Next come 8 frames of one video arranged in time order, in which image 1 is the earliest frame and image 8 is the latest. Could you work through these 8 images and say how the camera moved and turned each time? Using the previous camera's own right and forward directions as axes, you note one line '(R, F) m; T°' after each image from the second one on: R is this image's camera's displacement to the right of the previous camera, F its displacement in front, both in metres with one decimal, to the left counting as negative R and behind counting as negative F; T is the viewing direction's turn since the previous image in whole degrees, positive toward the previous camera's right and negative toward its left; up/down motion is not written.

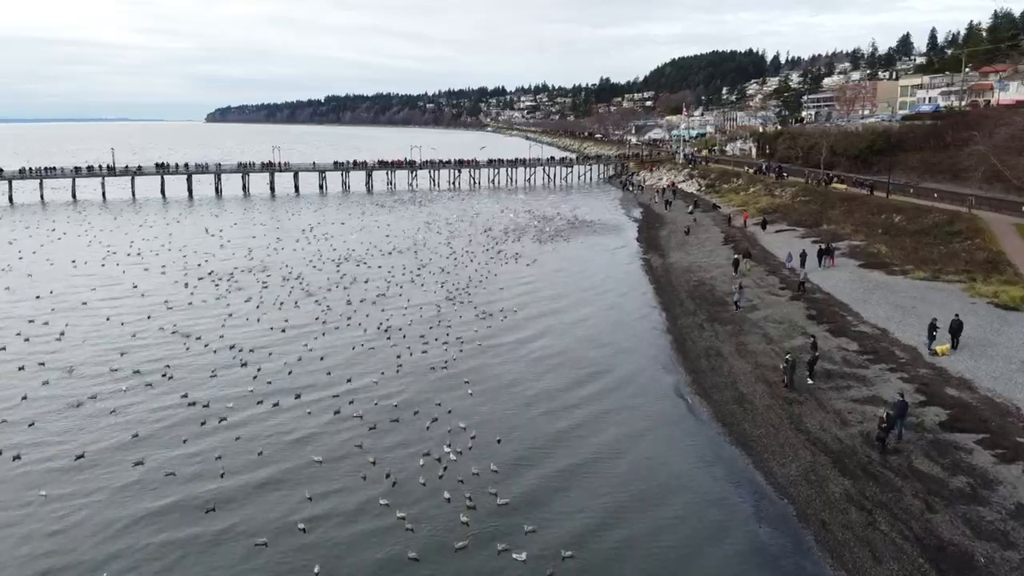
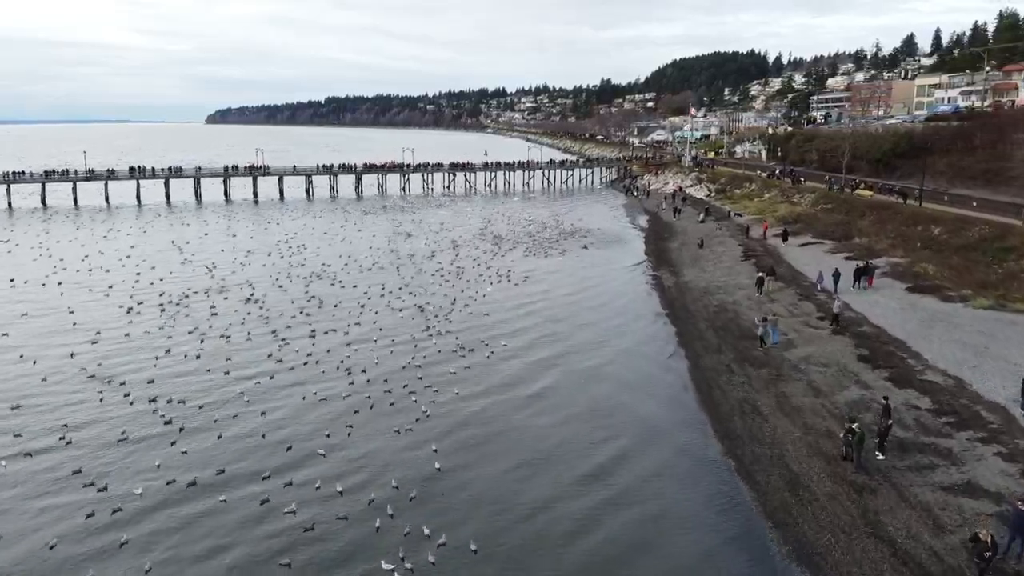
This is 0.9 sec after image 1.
(+0.3, +4.2) m; 0°
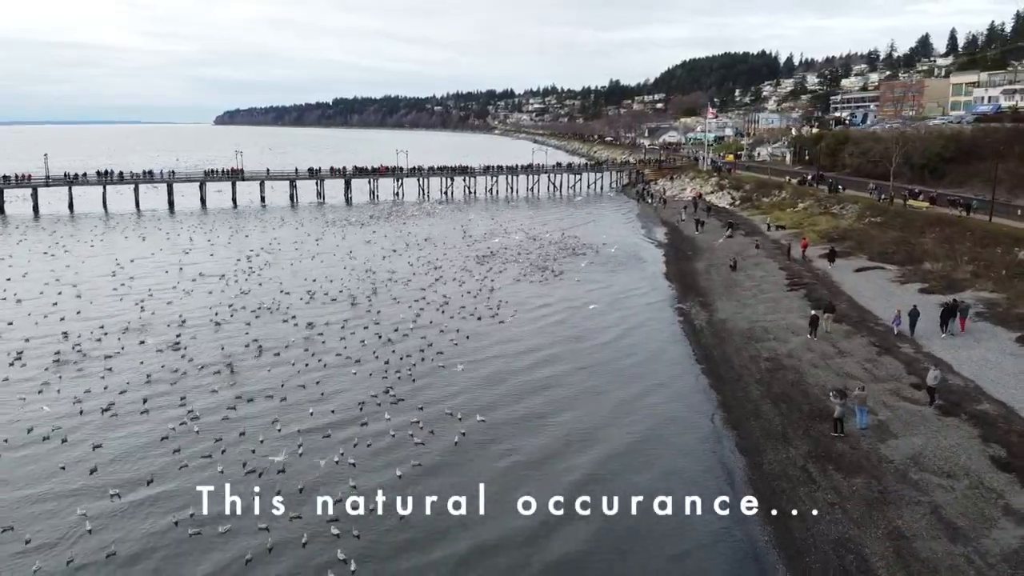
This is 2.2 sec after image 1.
(+0.4, +6.1) m; -1°
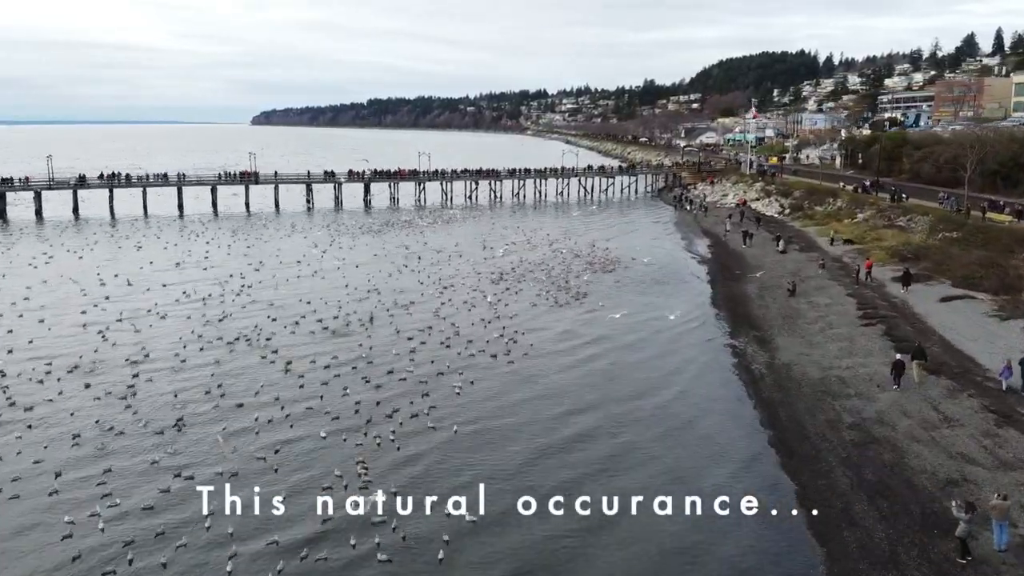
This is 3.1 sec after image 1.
(+0.3, +4.1) m; -2°
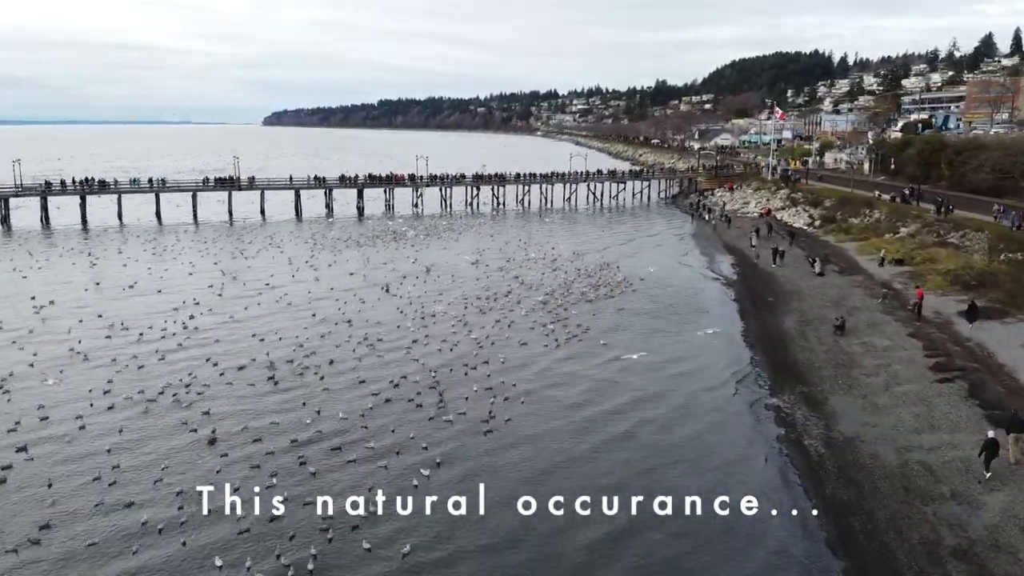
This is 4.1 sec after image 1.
(+0.5, +4.5) m; -1°
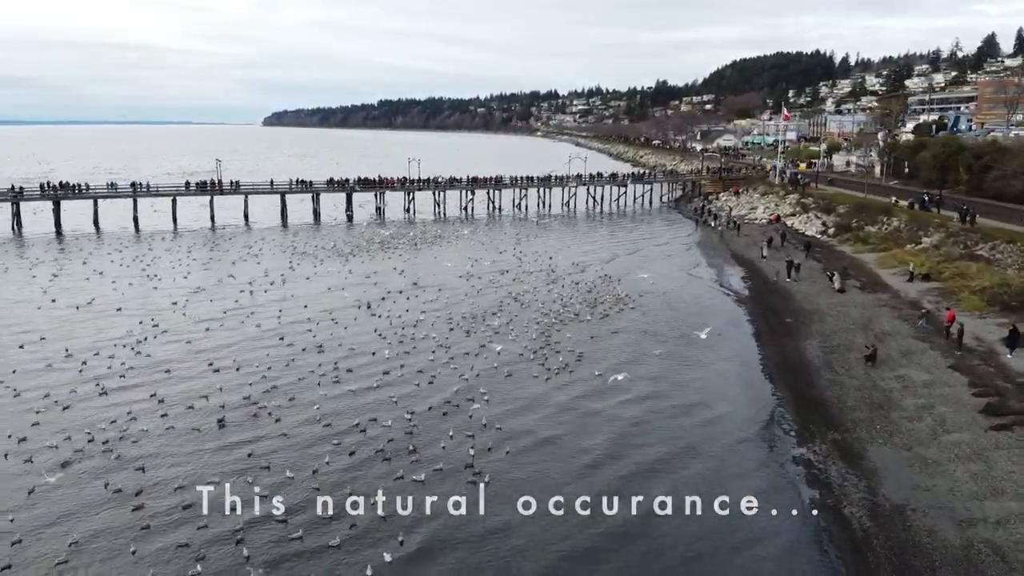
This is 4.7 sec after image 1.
(+0.3, +2.6) m; 0°
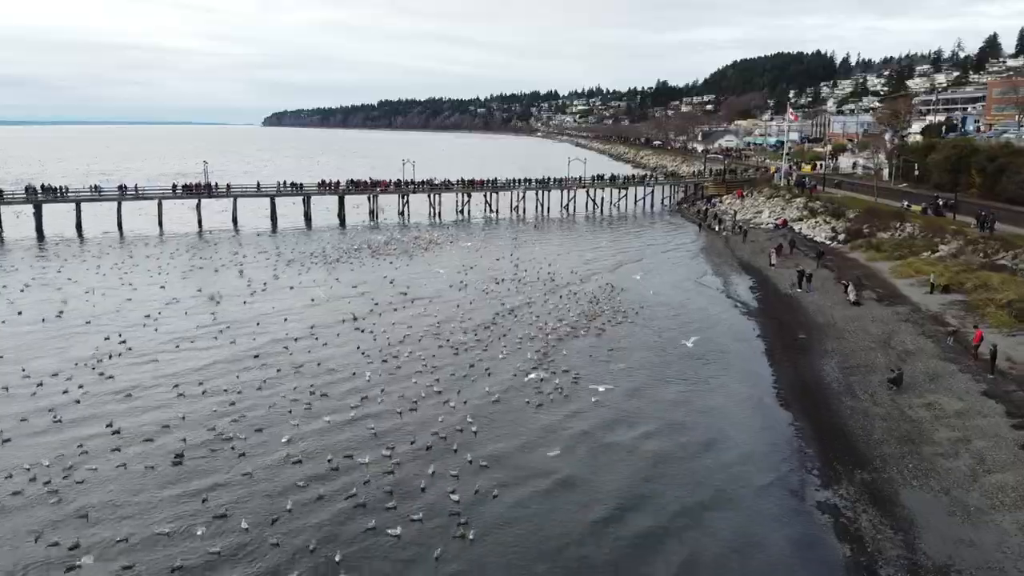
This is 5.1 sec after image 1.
(+0.2, +1.7) m; 0°
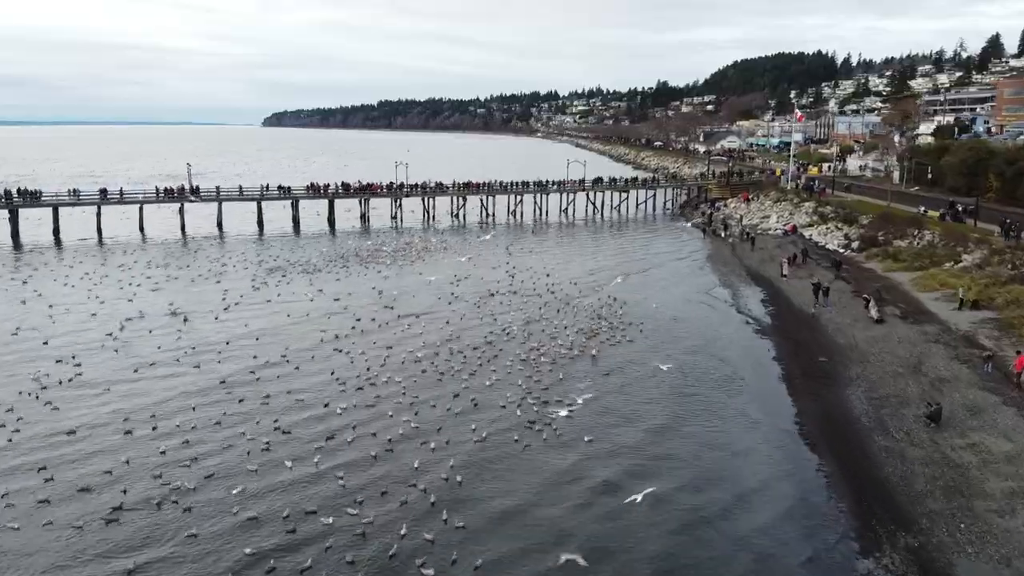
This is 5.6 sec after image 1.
(+0.2, +2.1) m; 0°
